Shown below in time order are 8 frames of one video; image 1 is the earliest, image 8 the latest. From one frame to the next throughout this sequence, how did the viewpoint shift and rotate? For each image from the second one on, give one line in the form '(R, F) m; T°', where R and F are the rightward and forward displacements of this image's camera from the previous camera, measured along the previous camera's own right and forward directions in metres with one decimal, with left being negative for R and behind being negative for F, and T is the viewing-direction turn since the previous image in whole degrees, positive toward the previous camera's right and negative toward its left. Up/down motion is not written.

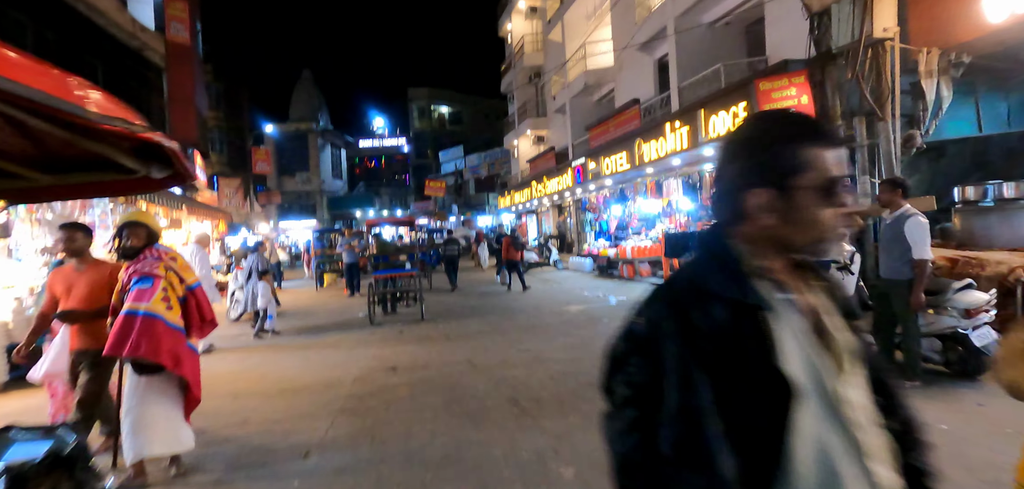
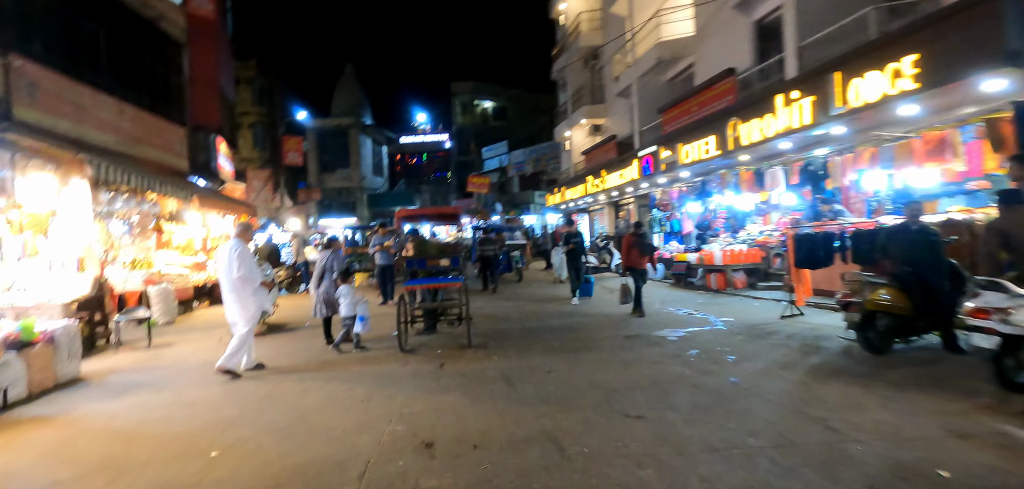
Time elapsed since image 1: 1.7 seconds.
(-0.5, +2.4) m; -4°
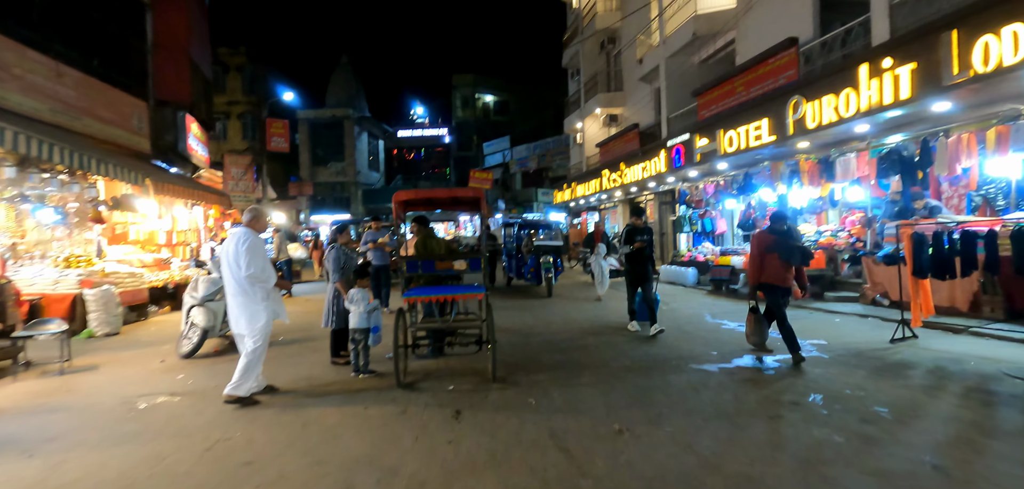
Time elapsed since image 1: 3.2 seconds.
(-0.4, +1.9) m; +1°
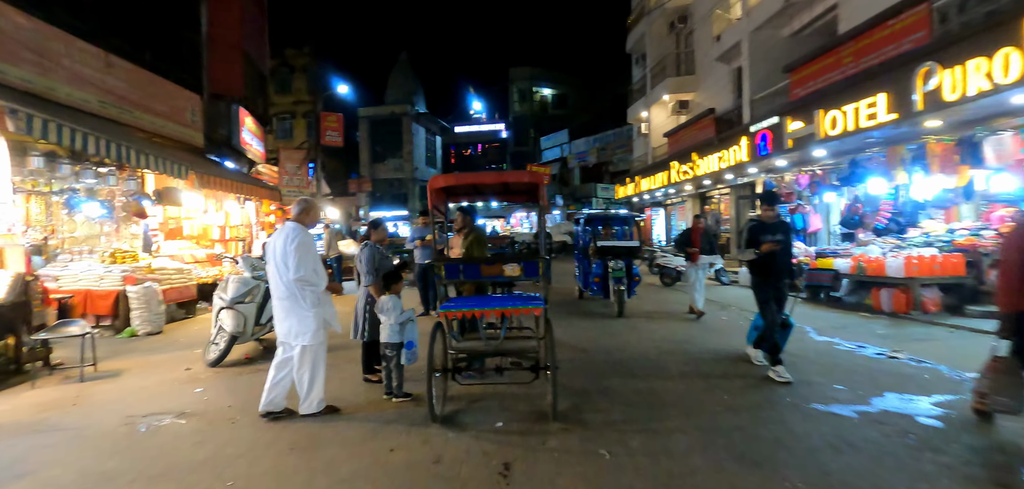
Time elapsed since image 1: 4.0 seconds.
(-0.1, +1.0) m; -6°
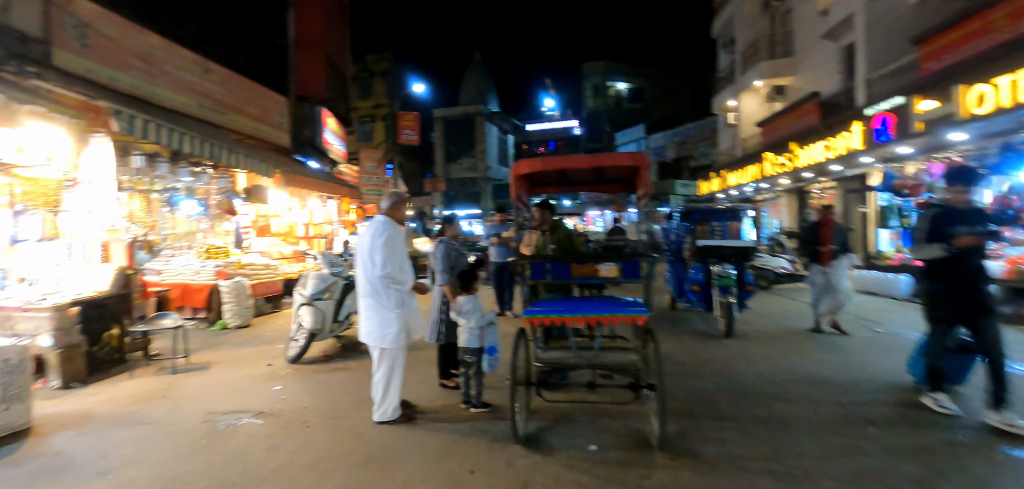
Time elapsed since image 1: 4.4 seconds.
(-0.1, +0.4) m; -8°
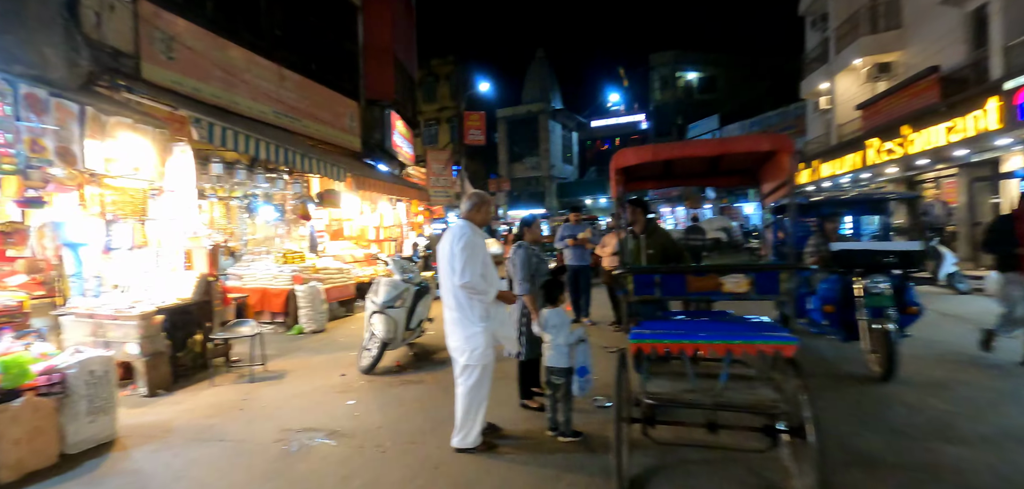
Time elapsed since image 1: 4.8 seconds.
(-0.2, +0.4) m; -7°
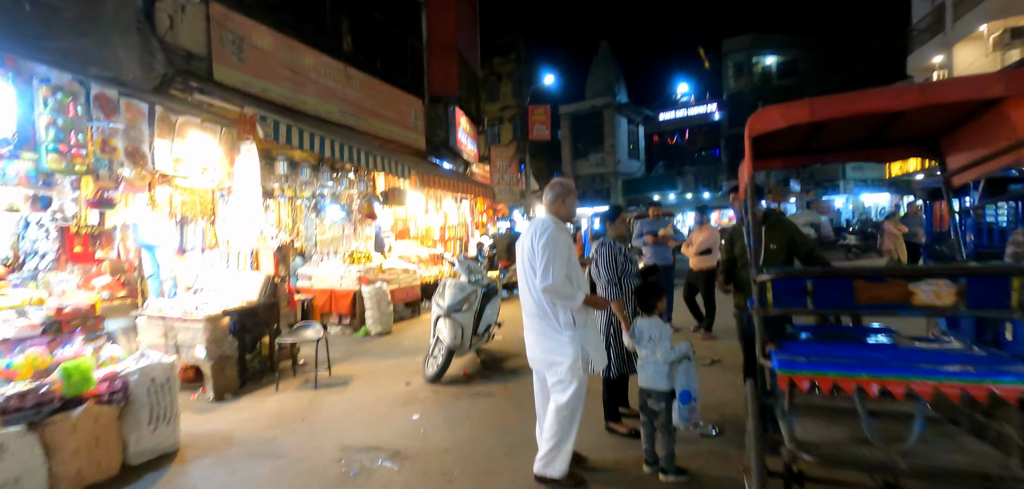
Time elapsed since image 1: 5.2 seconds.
(-0.1, +0.5) m; -7°
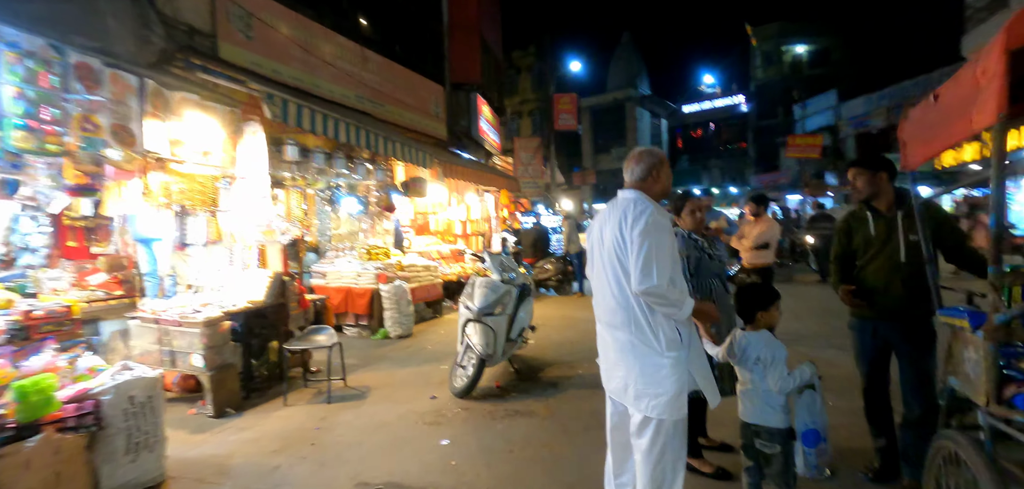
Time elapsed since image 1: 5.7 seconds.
(-0.2, +0.8) m; -2°
